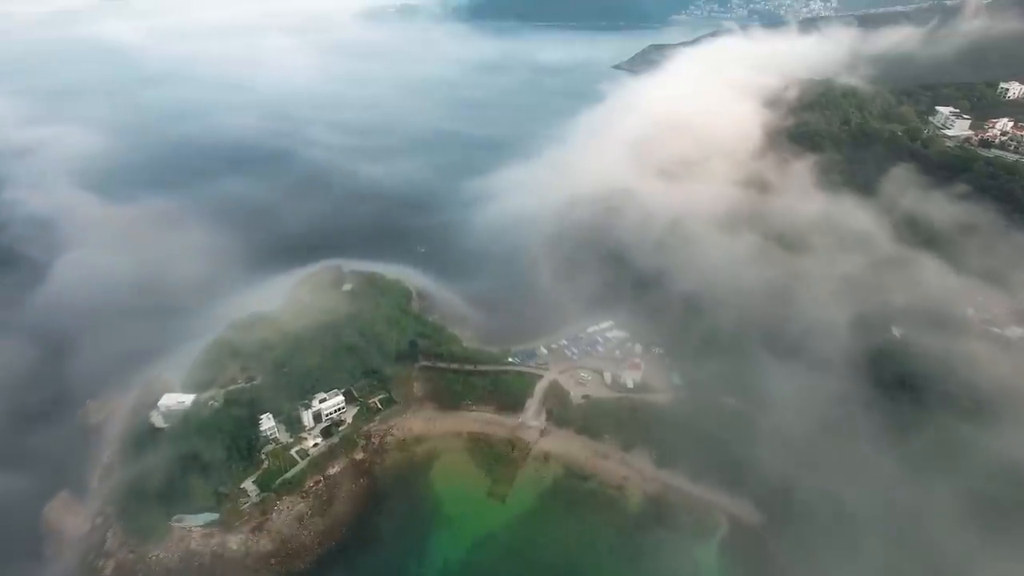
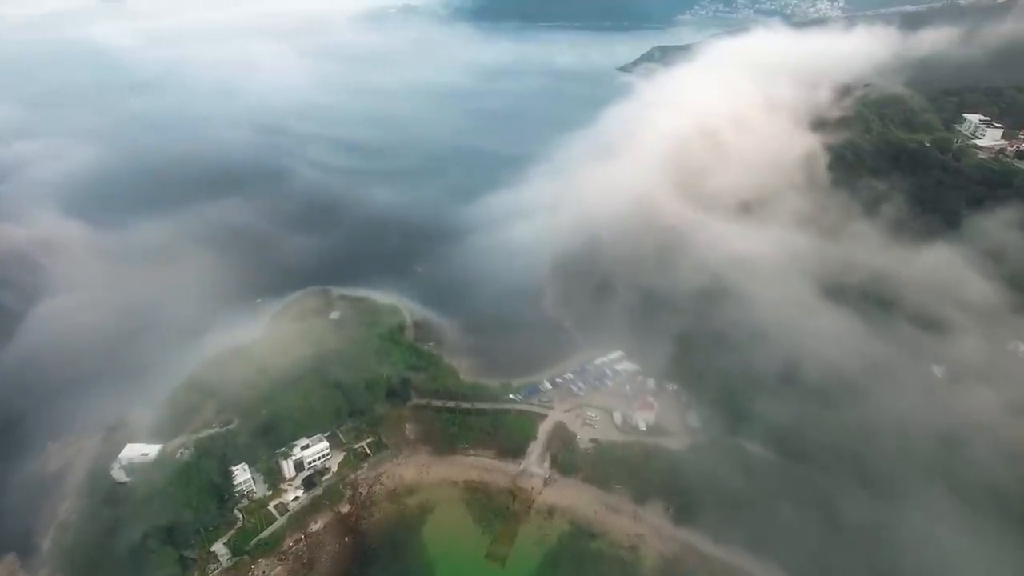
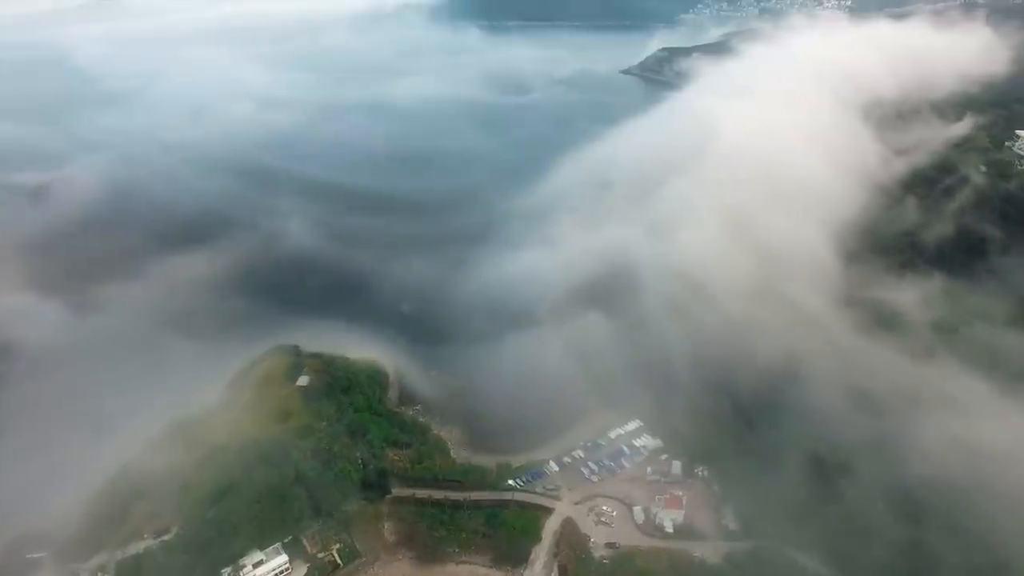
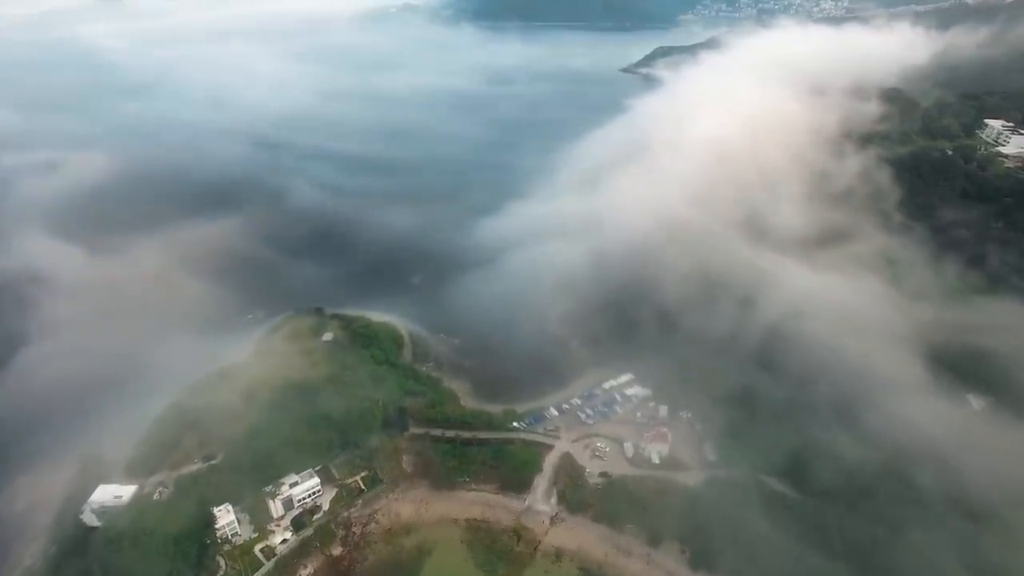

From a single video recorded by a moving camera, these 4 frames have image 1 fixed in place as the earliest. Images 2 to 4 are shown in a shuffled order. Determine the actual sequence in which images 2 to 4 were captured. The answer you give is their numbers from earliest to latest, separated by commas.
2, 4, 3
